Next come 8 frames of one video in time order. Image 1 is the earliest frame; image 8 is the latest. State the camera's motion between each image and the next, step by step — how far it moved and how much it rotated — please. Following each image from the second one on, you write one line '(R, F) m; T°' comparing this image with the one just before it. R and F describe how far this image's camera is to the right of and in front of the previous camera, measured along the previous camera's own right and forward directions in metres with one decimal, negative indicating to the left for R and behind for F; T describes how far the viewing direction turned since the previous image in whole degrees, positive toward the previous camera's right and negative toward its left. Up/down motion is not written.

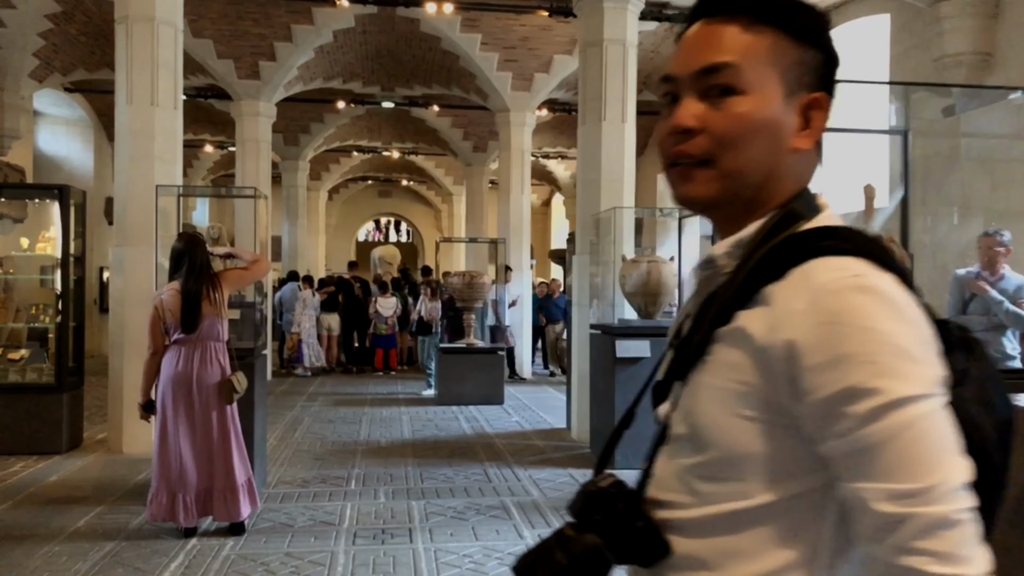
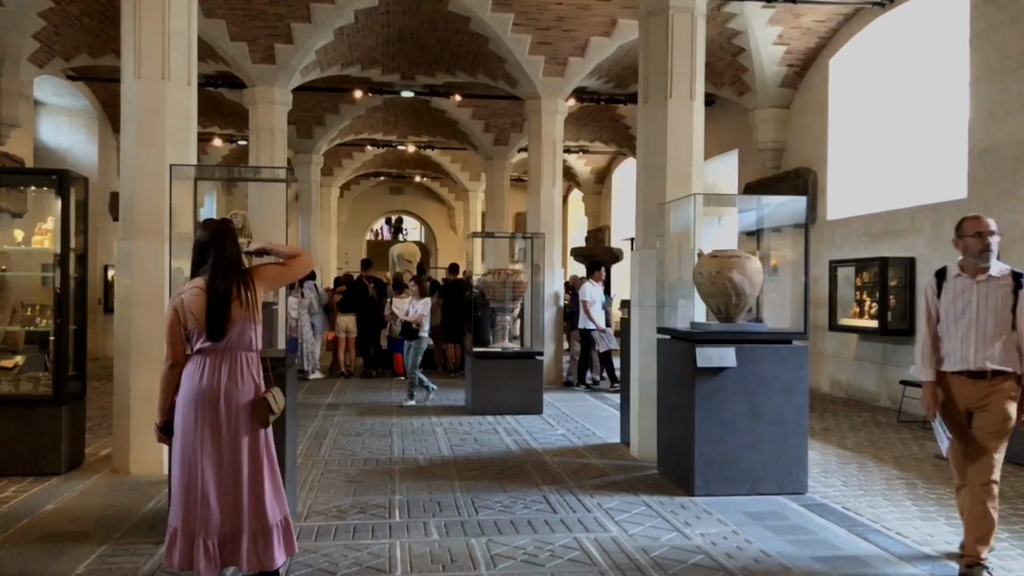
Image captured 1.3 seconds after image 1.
(-0.5, +0.8) m; 0°
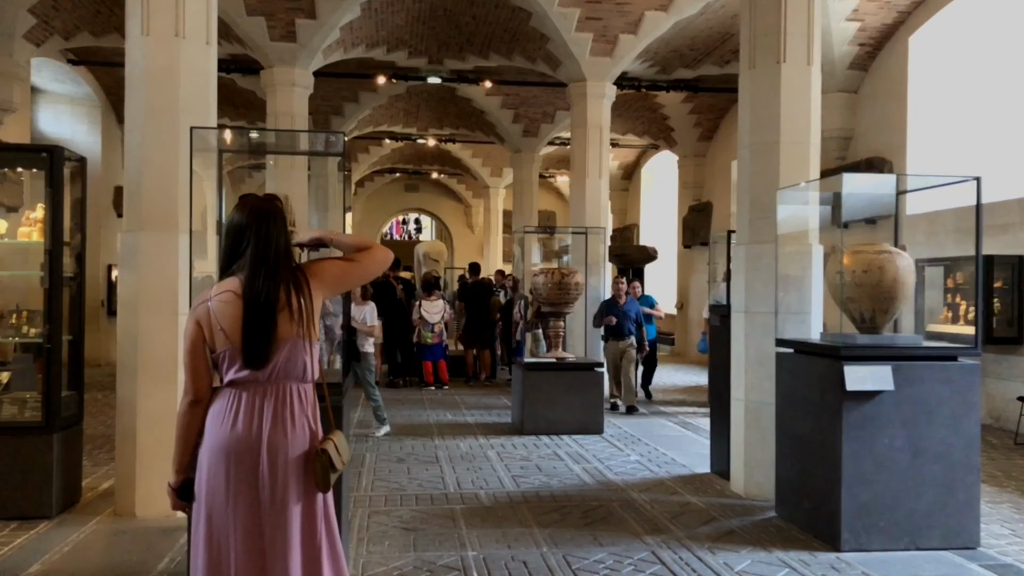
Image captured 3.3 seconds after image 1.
(-0.6, +1.1) m; 0°
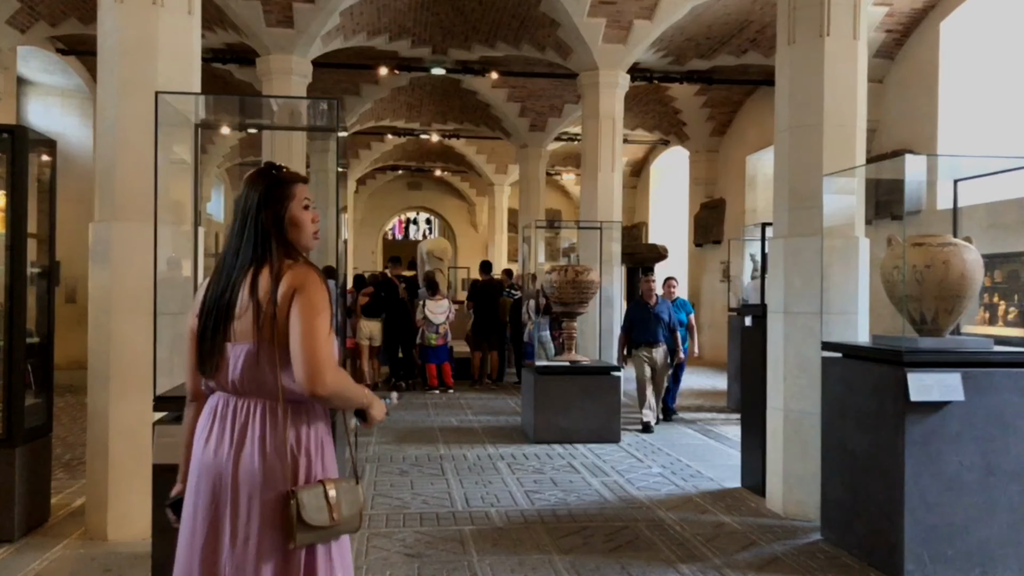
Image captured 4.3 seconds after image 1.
(-0.1, +0.5) m; 0°
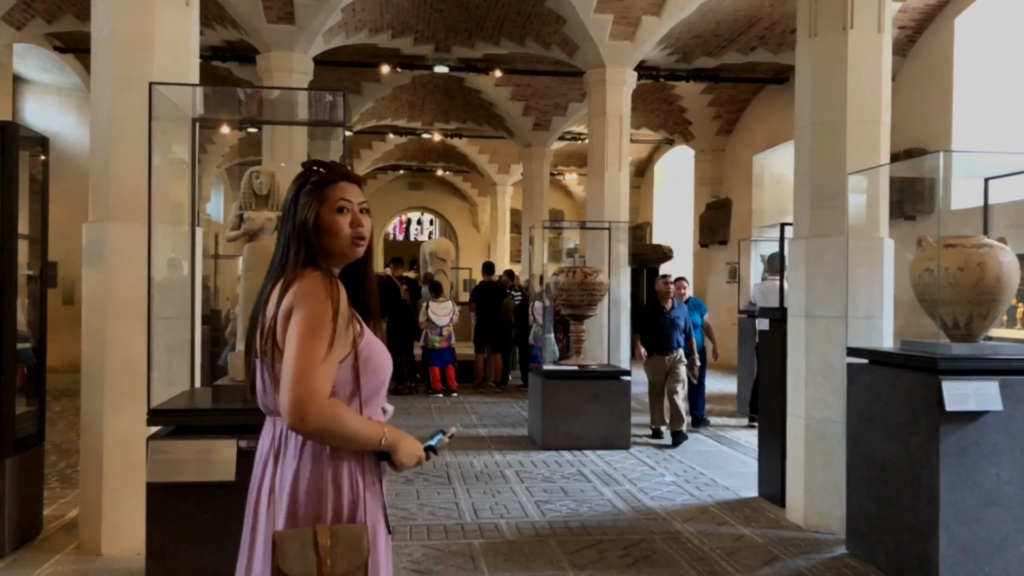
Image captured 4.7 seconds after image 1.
(-0.1, +0.2) m; 0°
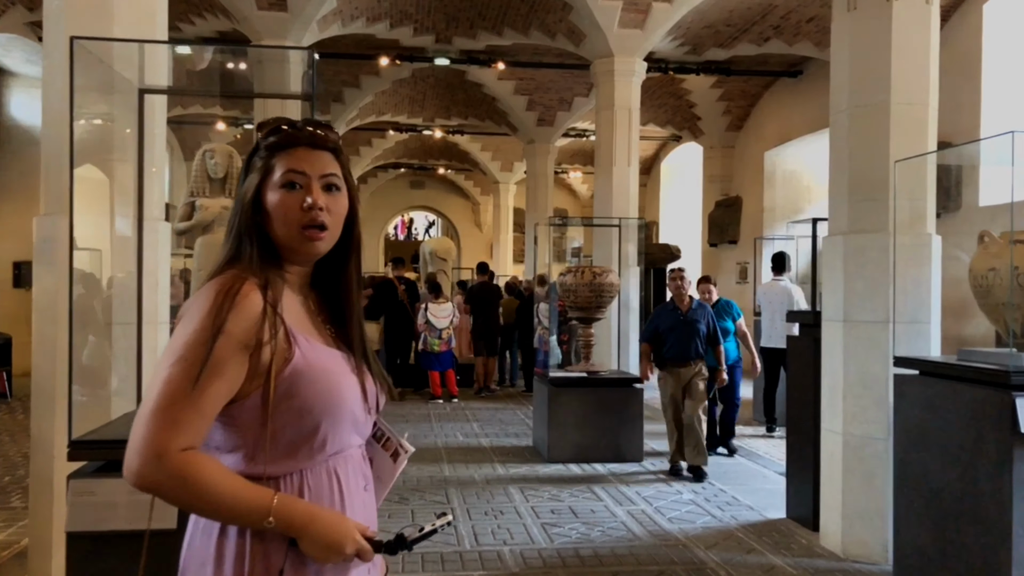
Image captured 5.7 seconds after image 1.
(0.0, +0.5) m; 0°
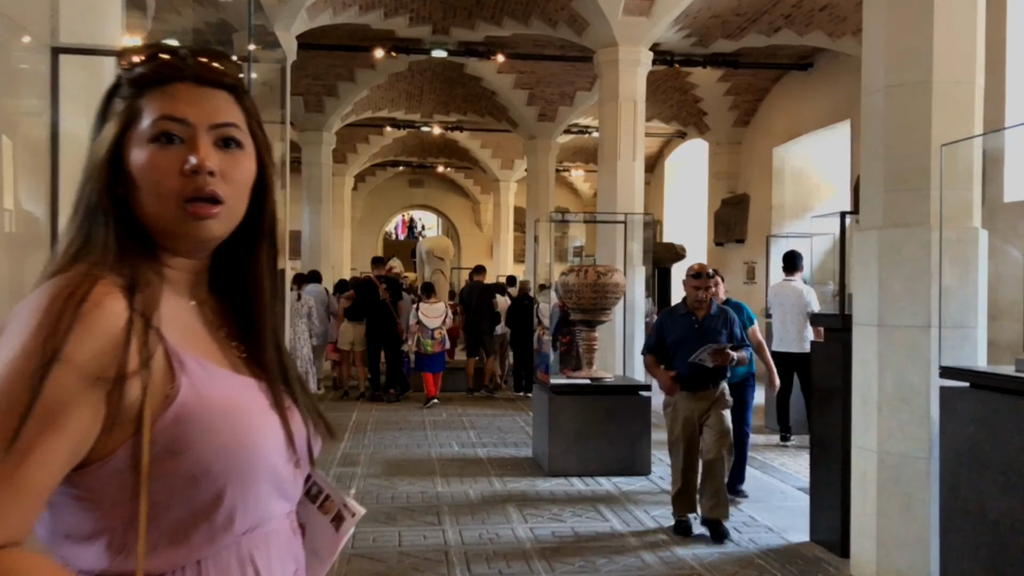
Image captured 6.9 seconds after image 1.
(0.0, +0.4) m; 0°
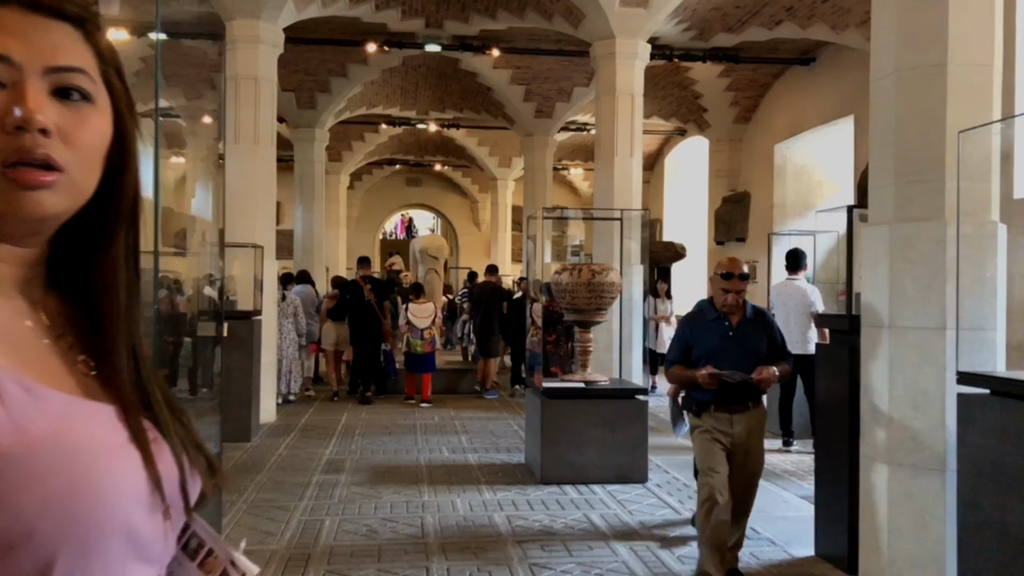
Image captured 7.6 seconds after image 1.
(+0.1, +0.3) m; 0°
